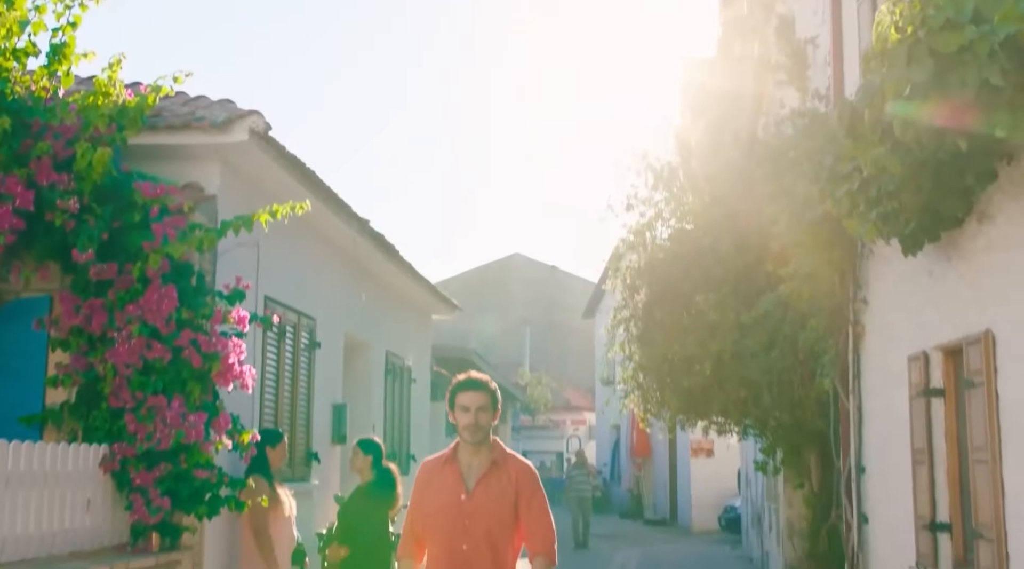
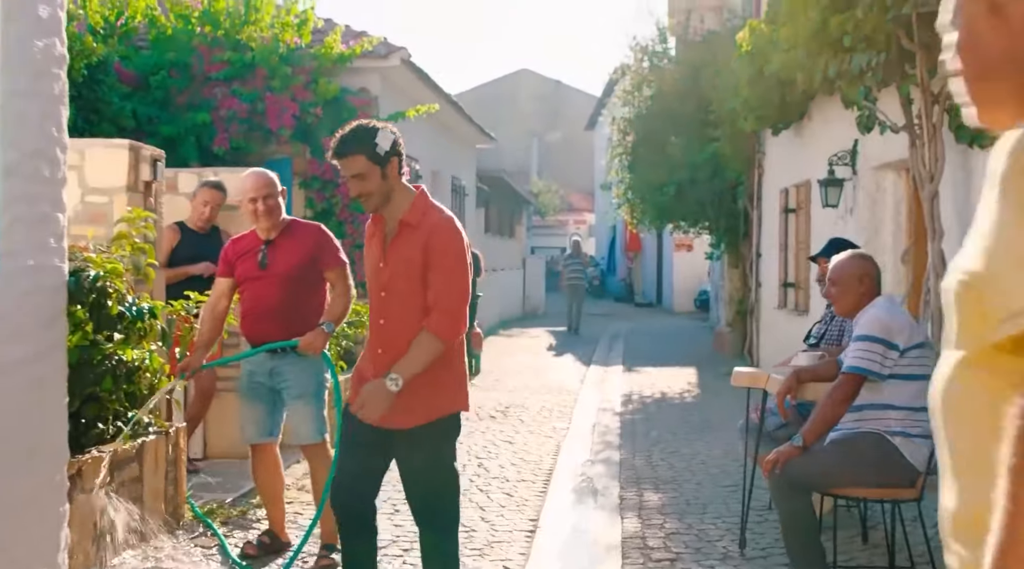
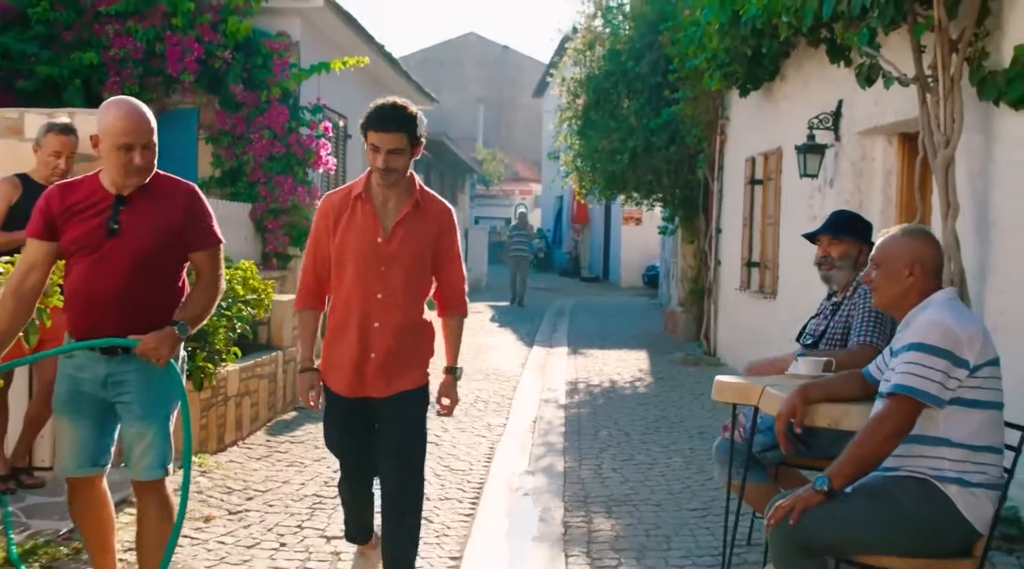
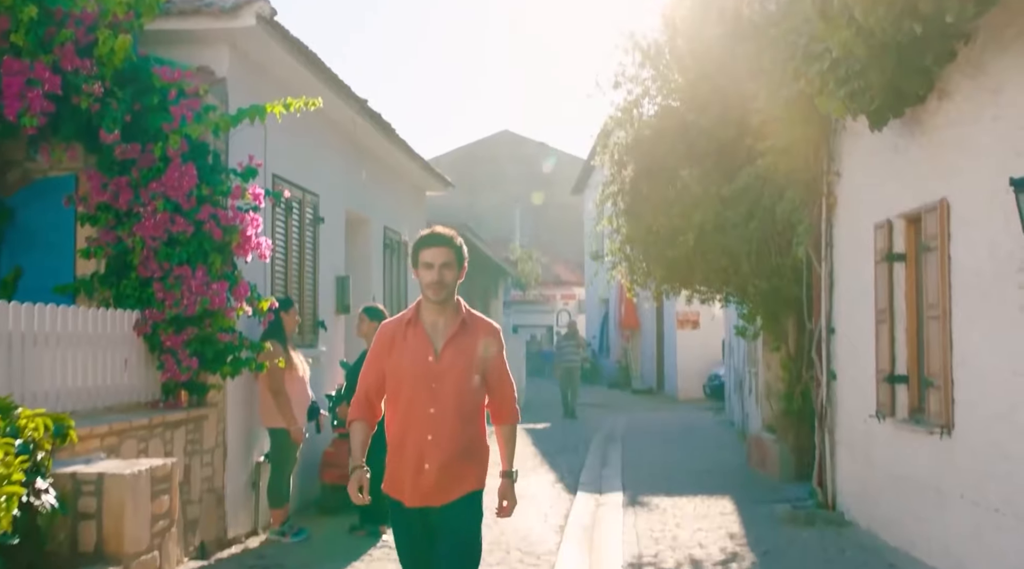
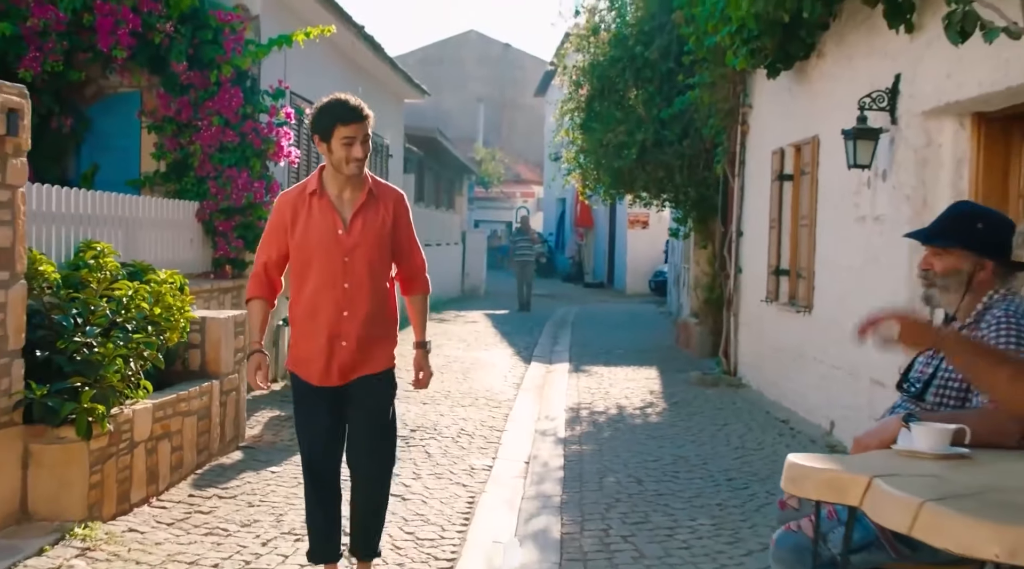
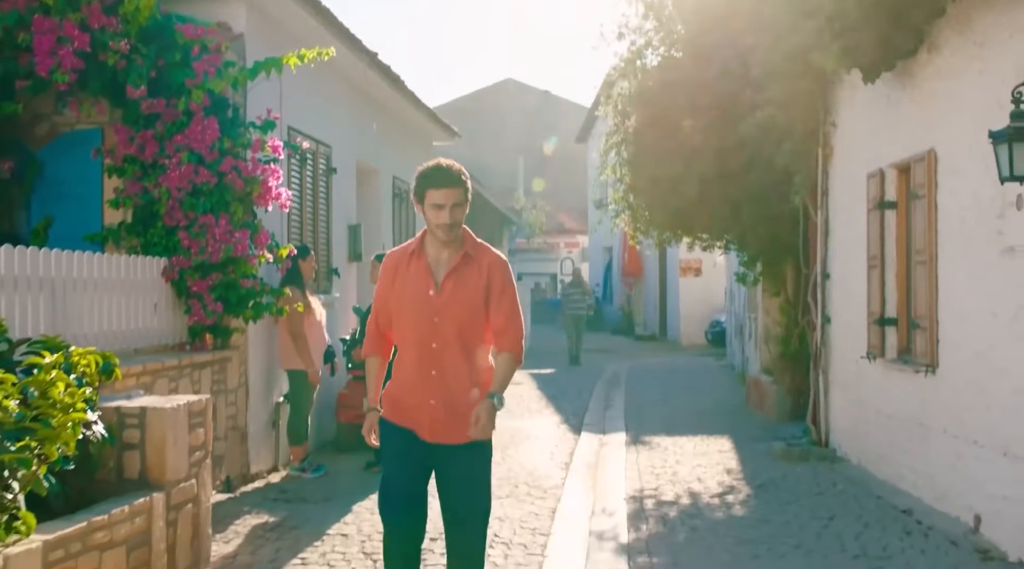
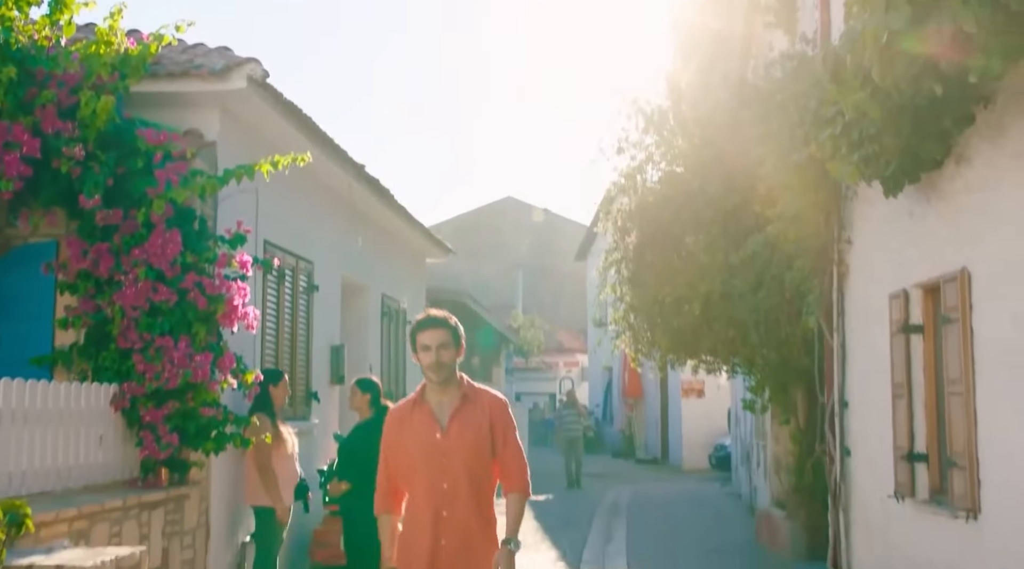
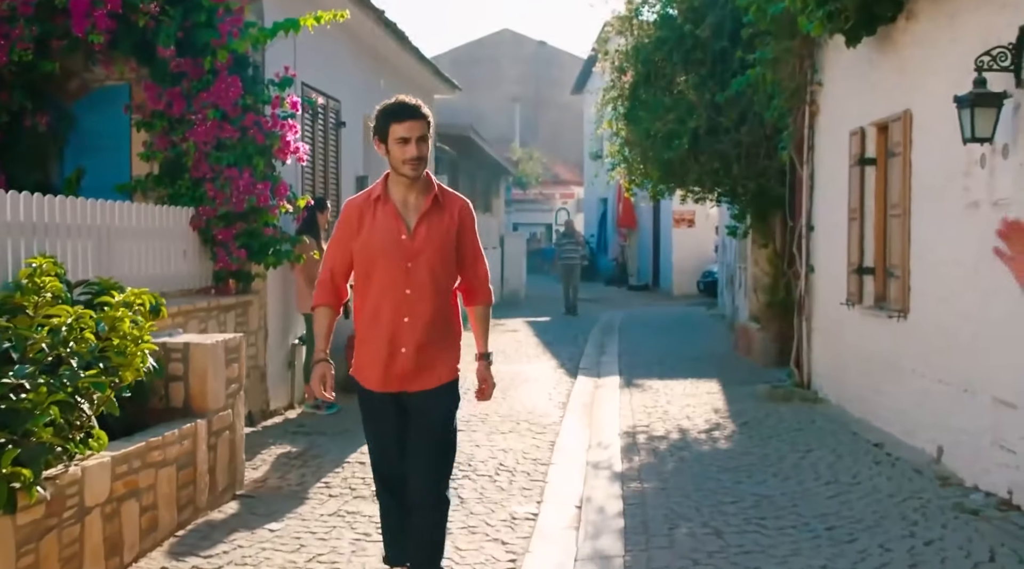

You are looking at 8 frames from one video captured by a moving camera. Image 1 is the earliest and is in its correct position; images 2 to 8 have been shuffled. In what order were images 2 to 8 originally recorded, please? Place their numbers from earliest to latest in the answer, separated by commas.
7, 4, 6, 8, 5, 3, 2
